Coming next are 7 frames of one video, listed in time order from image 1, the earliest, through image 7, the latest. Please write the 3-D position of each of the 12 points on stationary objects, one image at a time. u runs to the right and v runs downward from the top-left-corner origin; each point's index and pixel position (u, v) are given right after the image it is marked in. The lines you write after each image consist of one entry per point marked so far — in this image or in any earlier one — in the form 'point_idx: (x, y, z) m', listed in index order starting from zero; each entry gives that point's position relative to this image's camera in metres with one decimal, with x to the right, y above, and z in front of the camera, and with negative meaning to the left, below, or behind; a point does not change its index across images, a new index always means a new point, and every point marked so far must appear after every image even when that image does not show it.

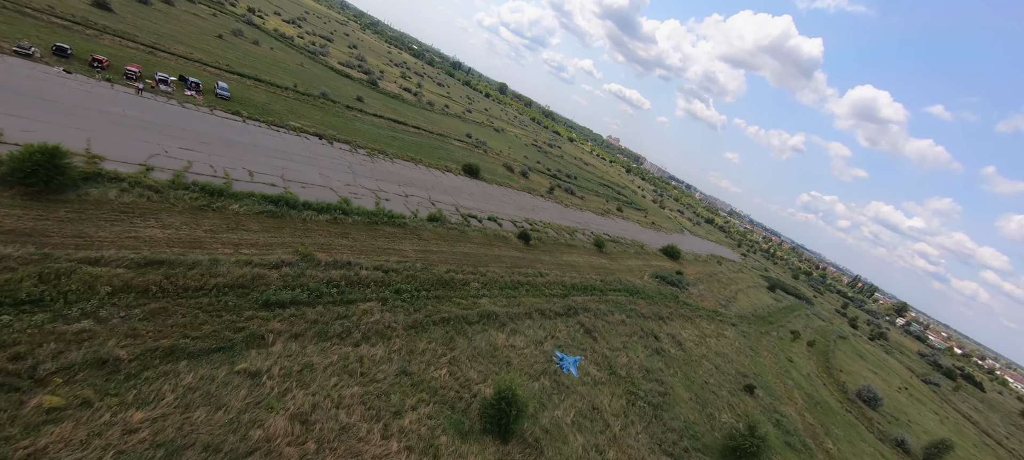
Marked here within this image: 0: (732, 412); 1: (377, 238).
0: (+11.7, -9.1, +18.0) m
1: (-6.7, -0.4, +17.6) m
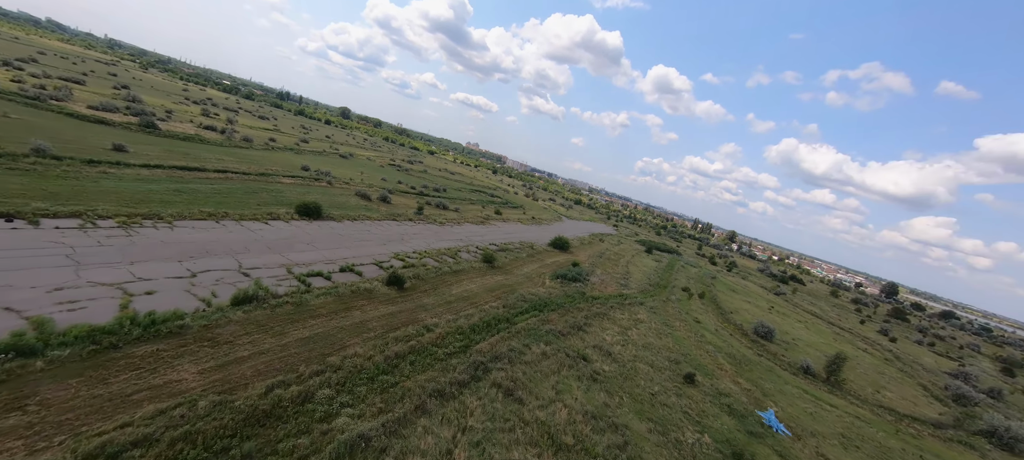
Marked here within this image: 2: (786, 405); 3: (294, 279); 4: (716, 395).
0: (+8.1, -8.0, +15.5) m
1: (-10.9, -4.1, +9.5) m
2: (+14.3, -9.2, +18.6) m
3: (-11.5, -2.6, +18.9) m
4: (+10.0, -8.1, +17.6) m
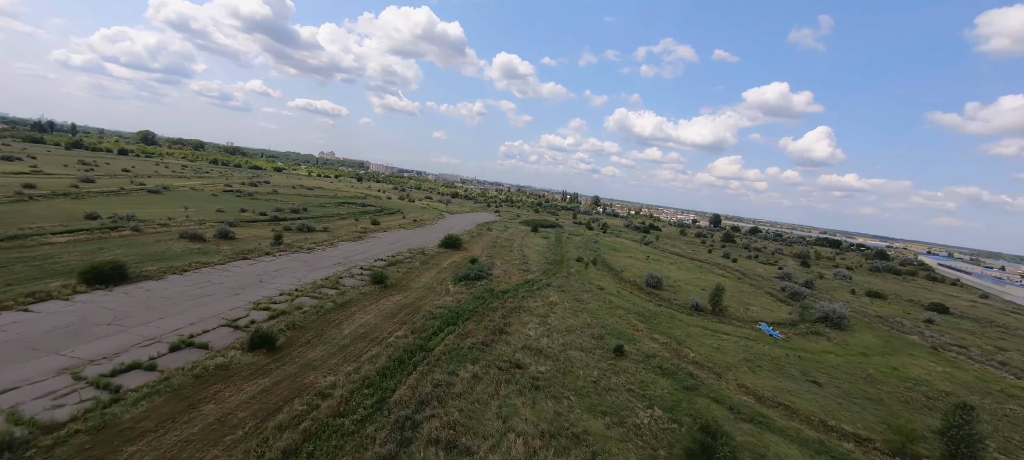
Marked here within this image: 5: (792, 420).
0: (+5.6, -6.8, +15.4) m
1: (-11.1, -6.8, +3.6) m
2: (+10.6, -6.7, +20.3) m
3: (-14.8, -5.6, +12.3) m
4: (+6.6, -6.6, +18.0) m
5: (+10.9, -7.4, +13.6) m
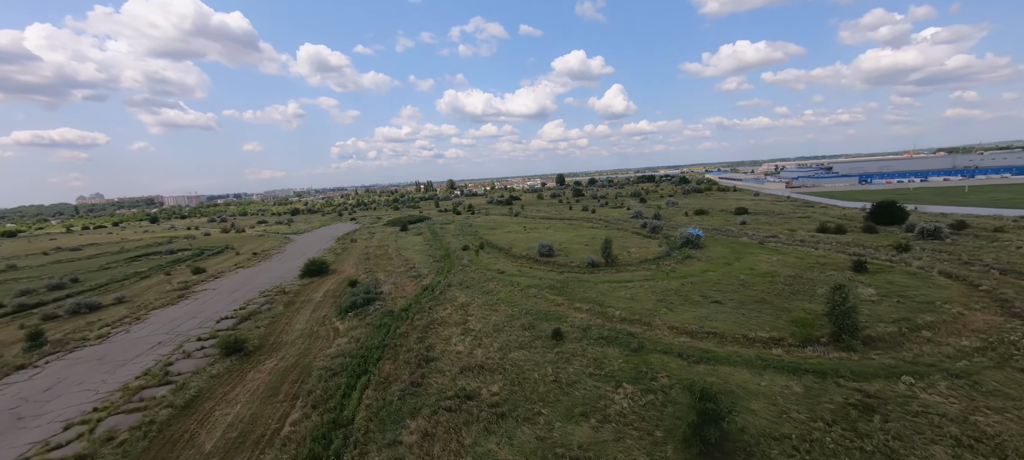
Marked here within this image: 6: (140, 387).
0: (+3.5, -5.7, +14.8) m
1: (-7.3, -9.7, -2.0) m
2: (+6.3, -4.4, +21.1) m
3: (-14.1, -9.5, +4.7) m
4: (+3.5, -5.2, +17.6) m
5: (+9.1, -4.9, +15.0) m
6: (-18.3, -7.8, +17.6) m
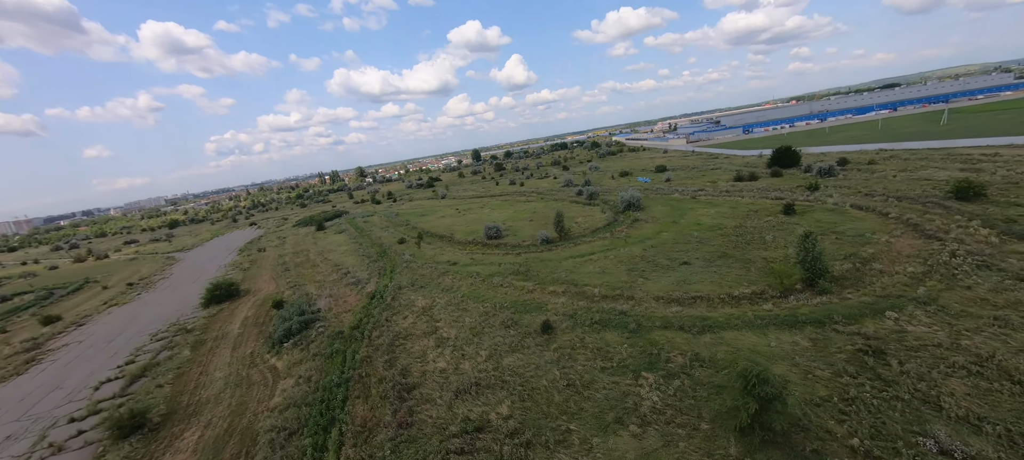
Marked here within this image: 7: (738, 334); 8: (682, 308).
0: (+3.4, -4.9, +13.7) m
1: (-3.1, -11.2, -4.6) m
2: (+4.6, -2.9, +20.3) m
3: (-11.0, -11.6, +0.6) m
4: (+2.8, -4.2, +16.4) m
5: (+8.7, -3.3, +14.9) m
6: (-18.1, -9.9, +12.2) m
7: (+8.2, -3.8, +12.9) m
8: (+7.4, -3.4, +15.4) m
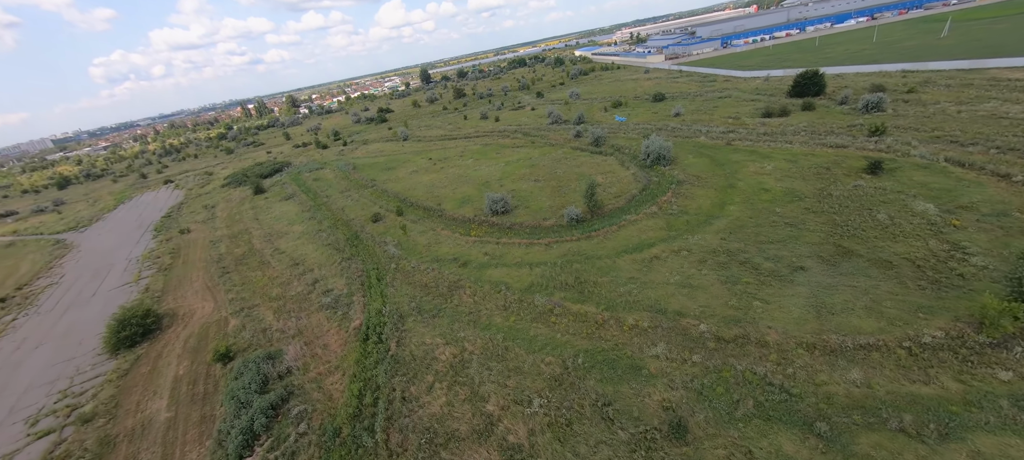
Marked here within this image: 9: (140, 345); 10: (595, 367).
0: (+6.8, -6.3, +8.7) m
1: (+2.9, -16.7, -8.4) m
2: (+7.0, -2.9, +14.8) m
3: (-5.6, -16.7, -4.1) m
4: (+5.8, -5.2, +11.1) m
5: (+11.8, -4.2, +10.2) m
6: (-14.1, -13.1, +6.0) m
7: (+11.6, -5.1, +8.3) m
8: (+10.4, -4.3, +10.6) m
9: (-23.7, -6.3, +23.5) m
10: (+3.0, -4.9, +13.2) m
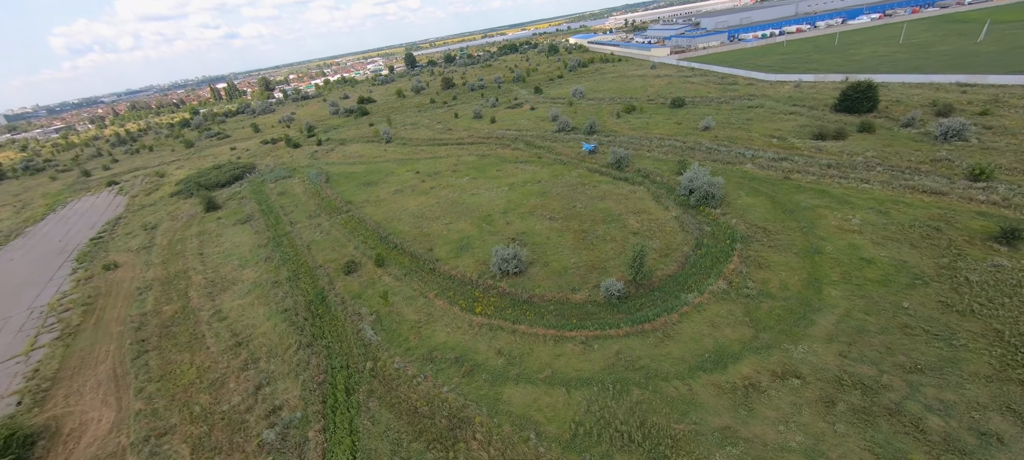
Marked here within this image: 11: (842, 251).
0: (+8.2, -10.6, +3.5) m
1: (+4.8, -21.7, -13.3) m
2: (+8.2, -7.0, +9.5) m
3: (-3.8, -21.4, -9.3) m
4: (+7.1, -9.4, +5.8) m
5: (+13.1, -8.5, +5.1) m
6: (-12.7, -17.4, +0.3) m
7: (+13.0, -9.4, +3.2) m
8: (+11.8, -8.5, +5.4) m
9: (-22.8, -9.8, +17.0) m
10: (+4.2, -9.0, +7.8) m
11: (+16.1, -0.9, +17.3) m
